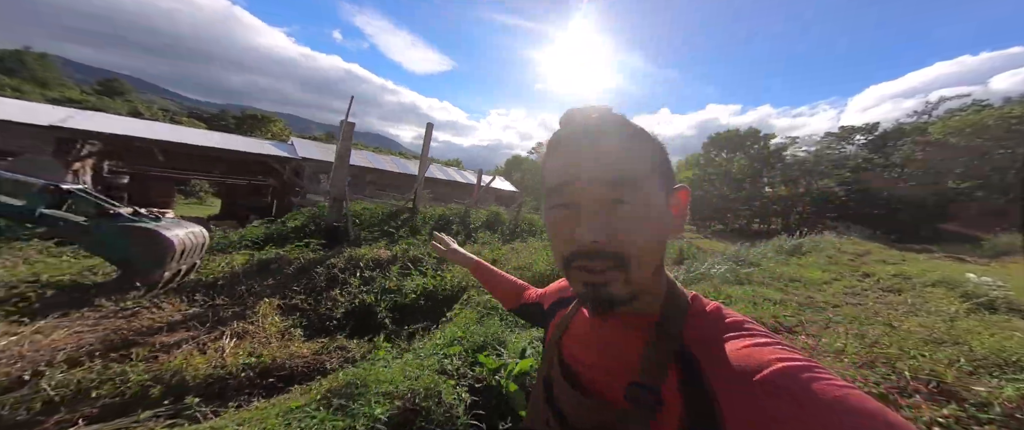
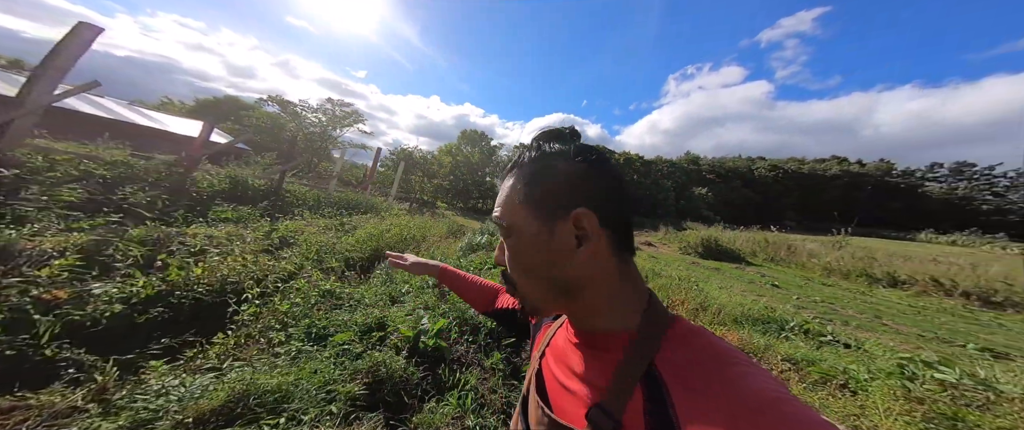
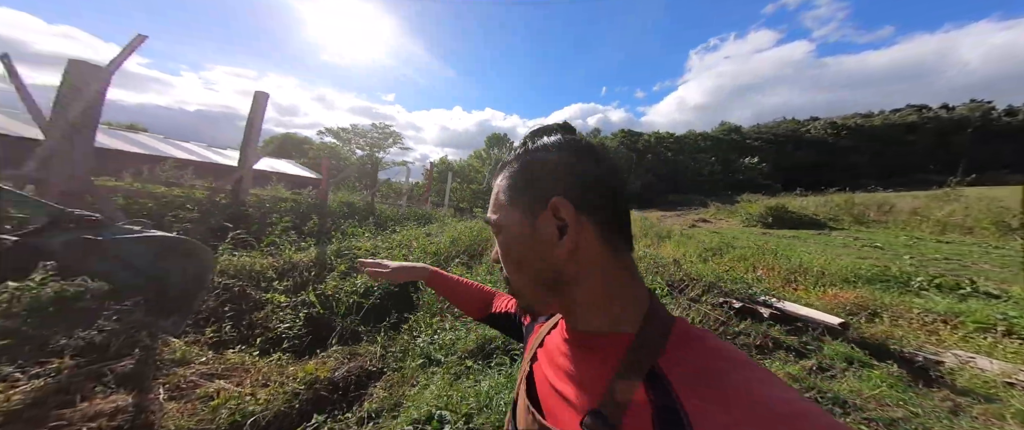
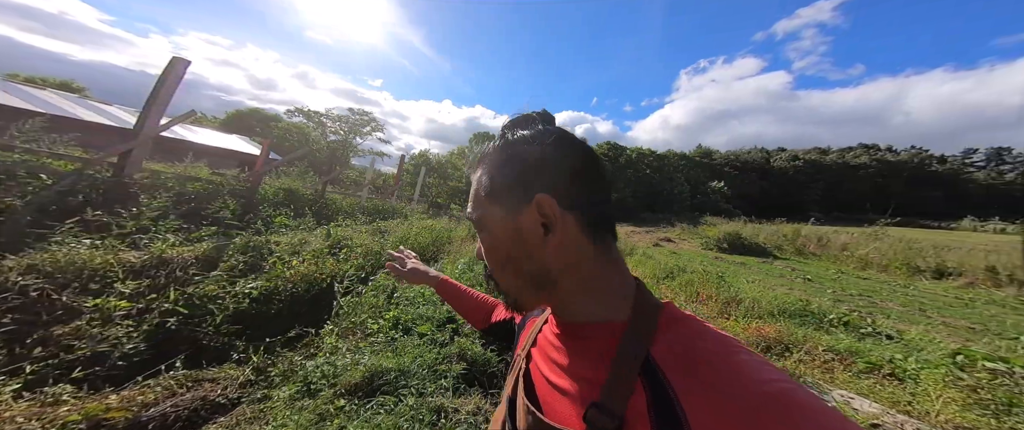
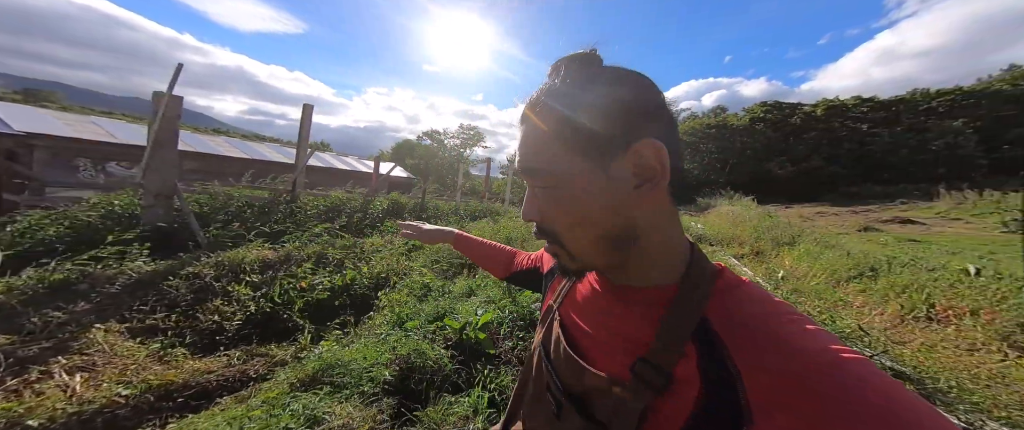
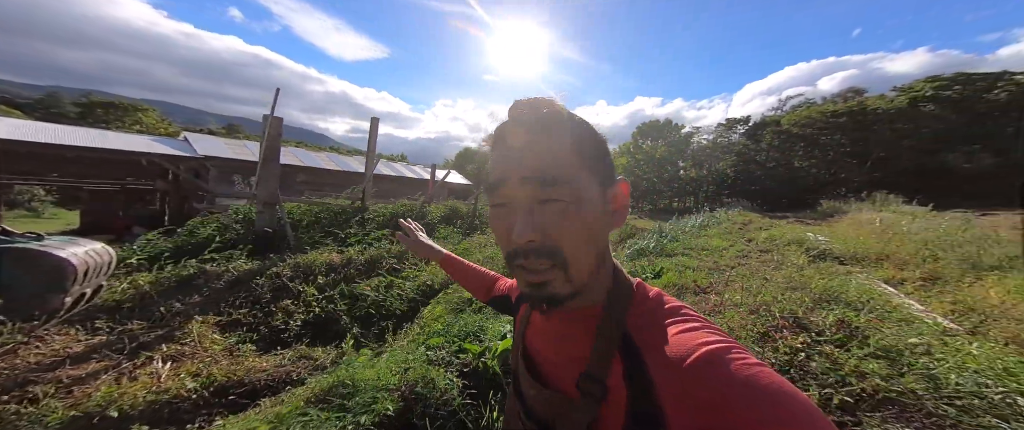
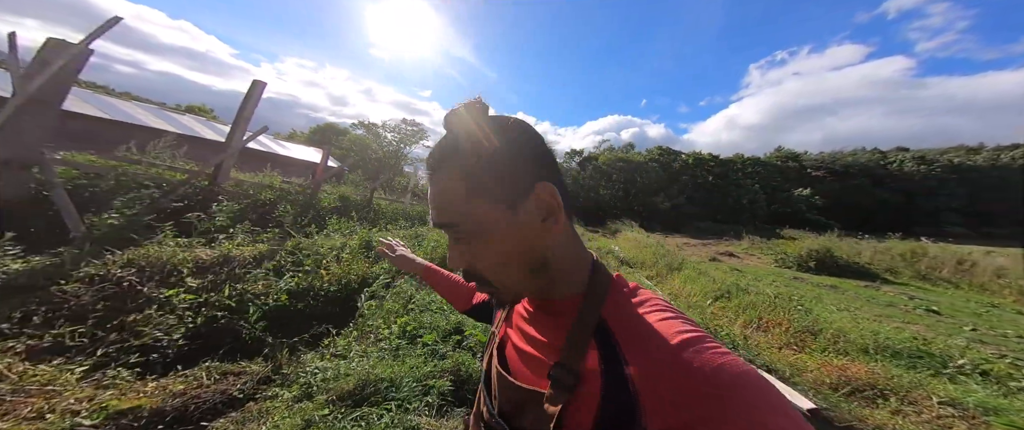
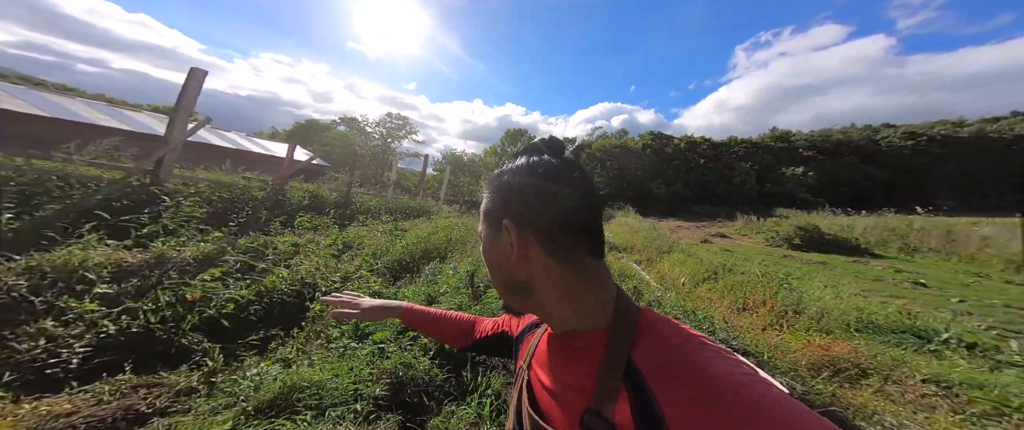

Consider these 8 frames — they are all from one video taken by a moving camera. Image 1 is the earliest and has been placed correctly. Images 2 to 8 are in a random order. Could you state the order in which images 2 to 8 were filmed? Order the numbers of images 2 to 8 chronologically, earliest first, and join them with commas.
6, 5, 8, 2, 7, 4, 3
